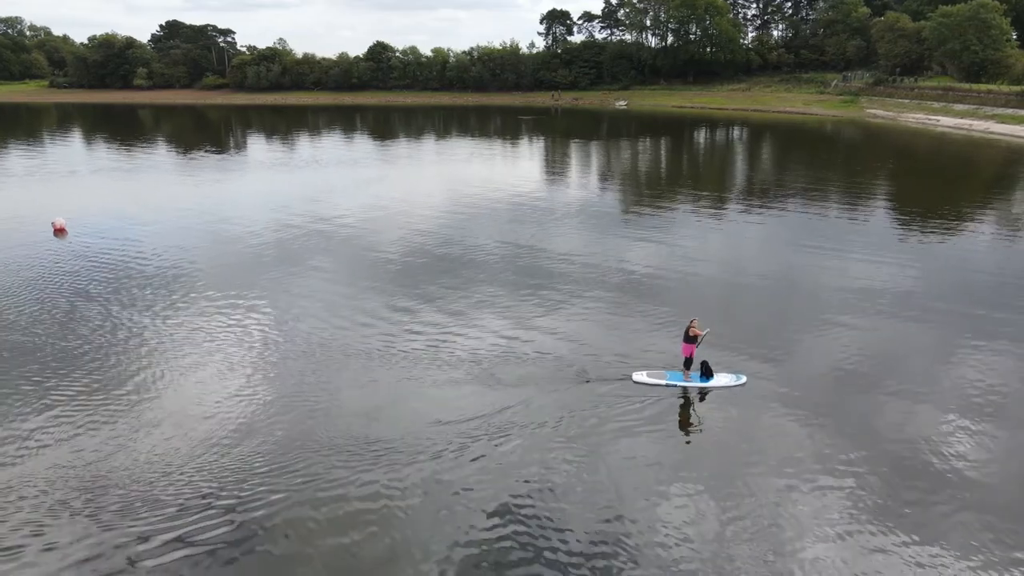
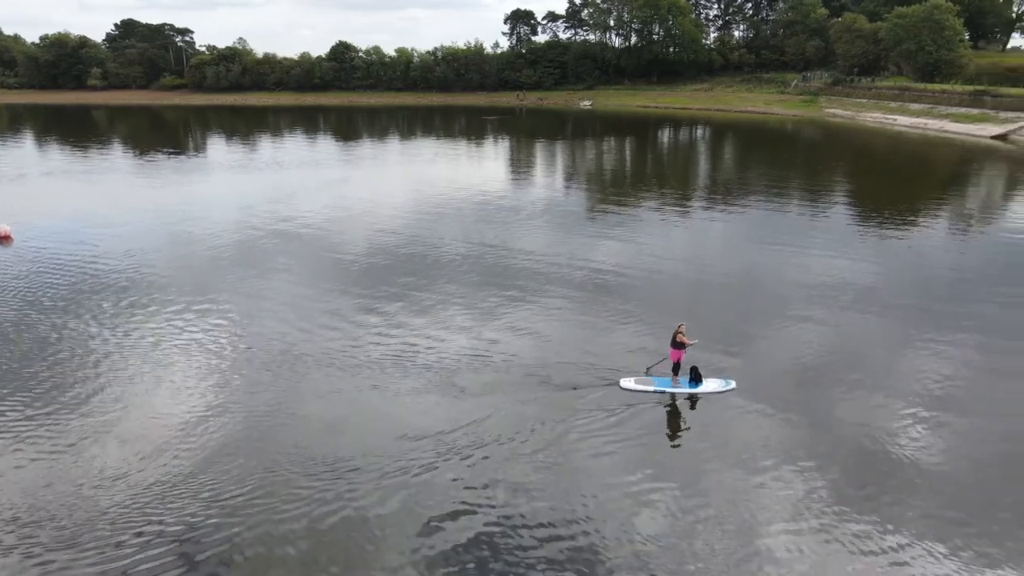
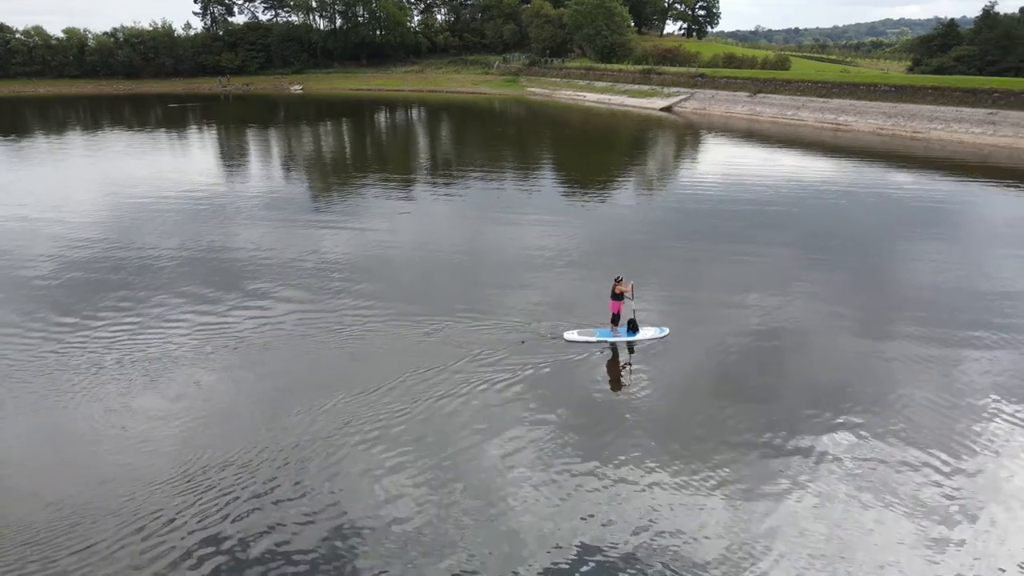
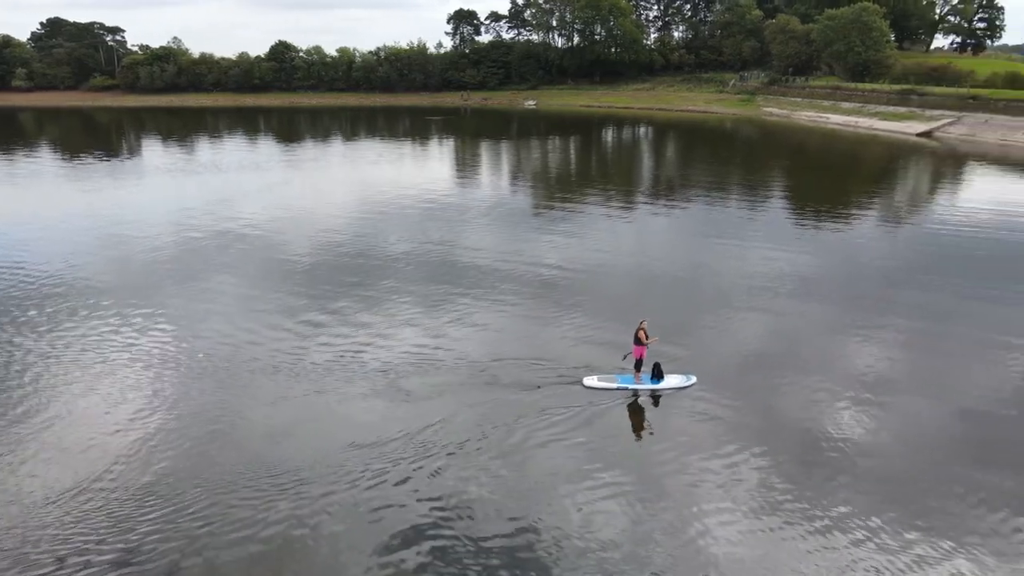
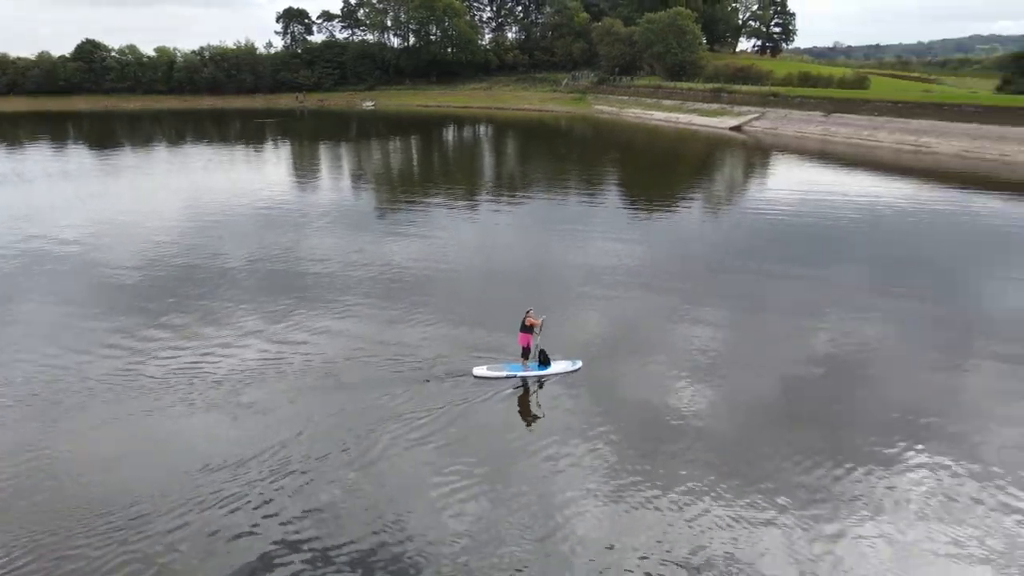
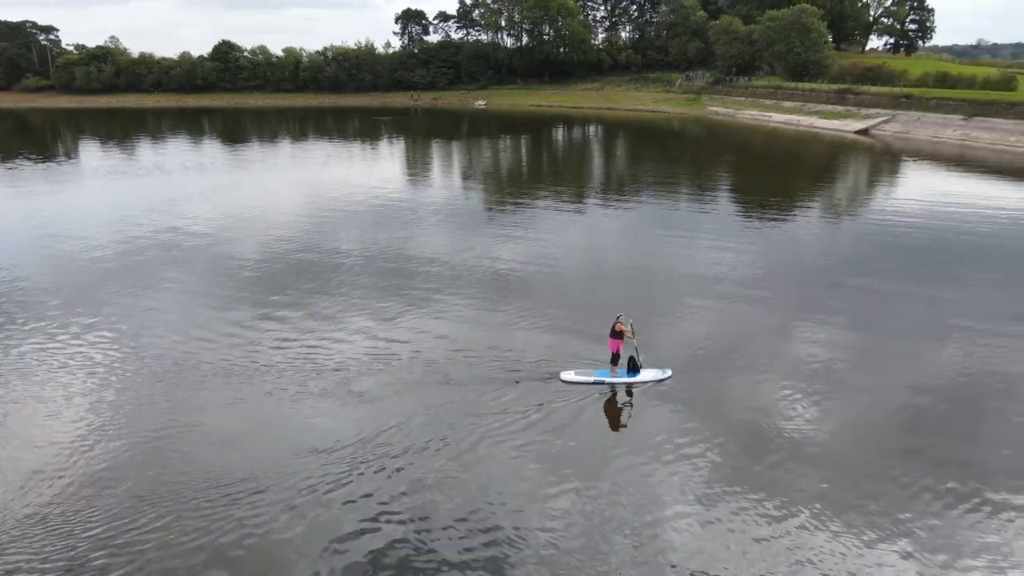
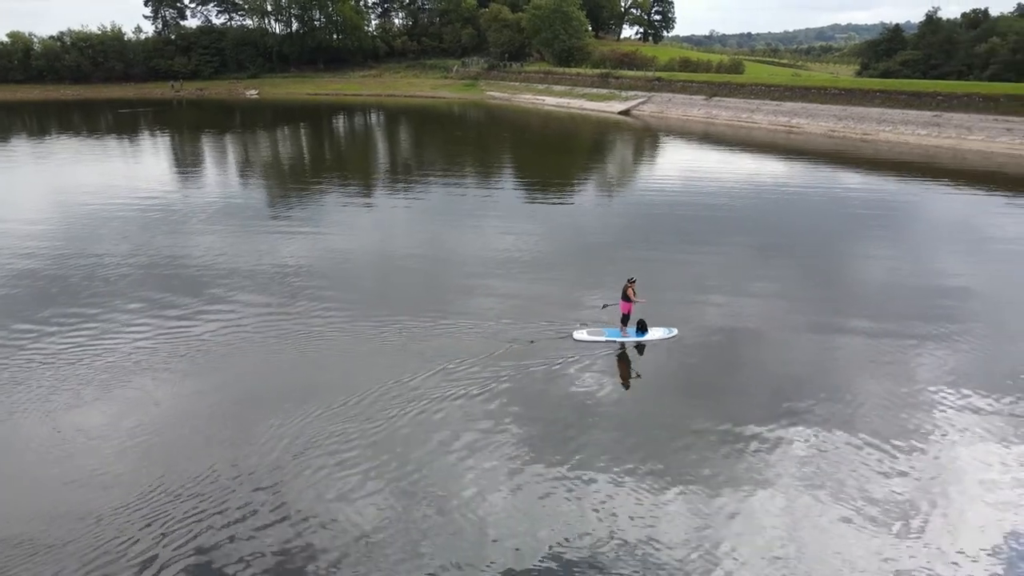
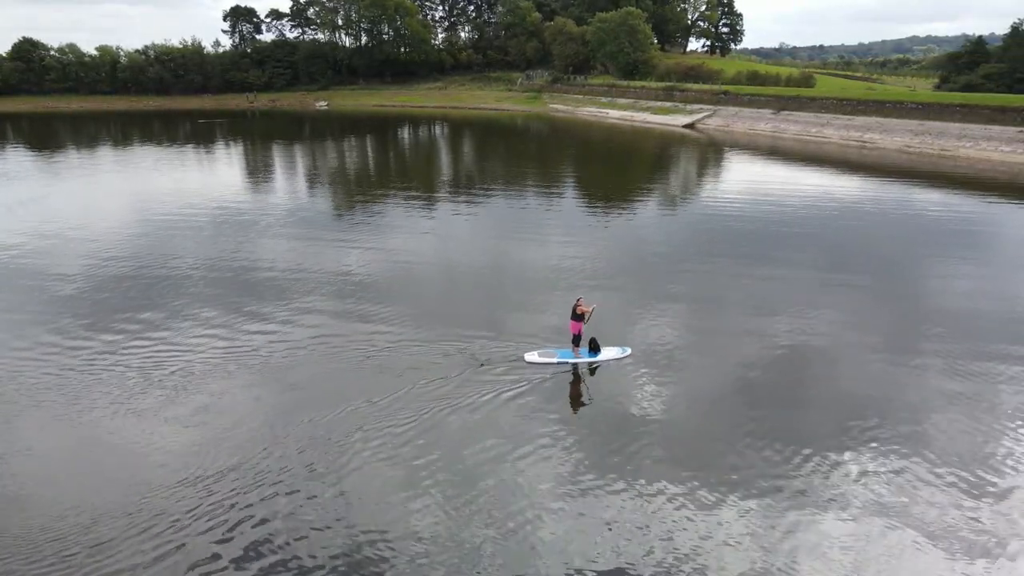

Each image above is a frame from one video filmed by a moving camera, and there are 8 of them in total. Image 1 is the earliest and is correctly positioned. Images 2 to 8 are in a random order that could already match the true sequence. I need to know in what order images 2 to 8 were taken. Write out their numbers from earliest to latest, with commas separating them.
2, 4, 6, 5, 8, 3, 7
